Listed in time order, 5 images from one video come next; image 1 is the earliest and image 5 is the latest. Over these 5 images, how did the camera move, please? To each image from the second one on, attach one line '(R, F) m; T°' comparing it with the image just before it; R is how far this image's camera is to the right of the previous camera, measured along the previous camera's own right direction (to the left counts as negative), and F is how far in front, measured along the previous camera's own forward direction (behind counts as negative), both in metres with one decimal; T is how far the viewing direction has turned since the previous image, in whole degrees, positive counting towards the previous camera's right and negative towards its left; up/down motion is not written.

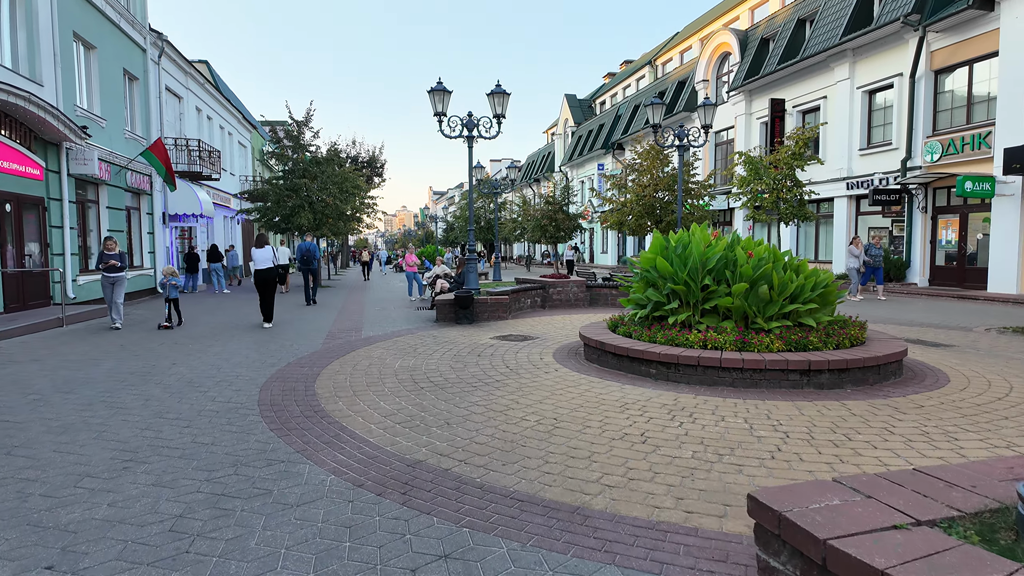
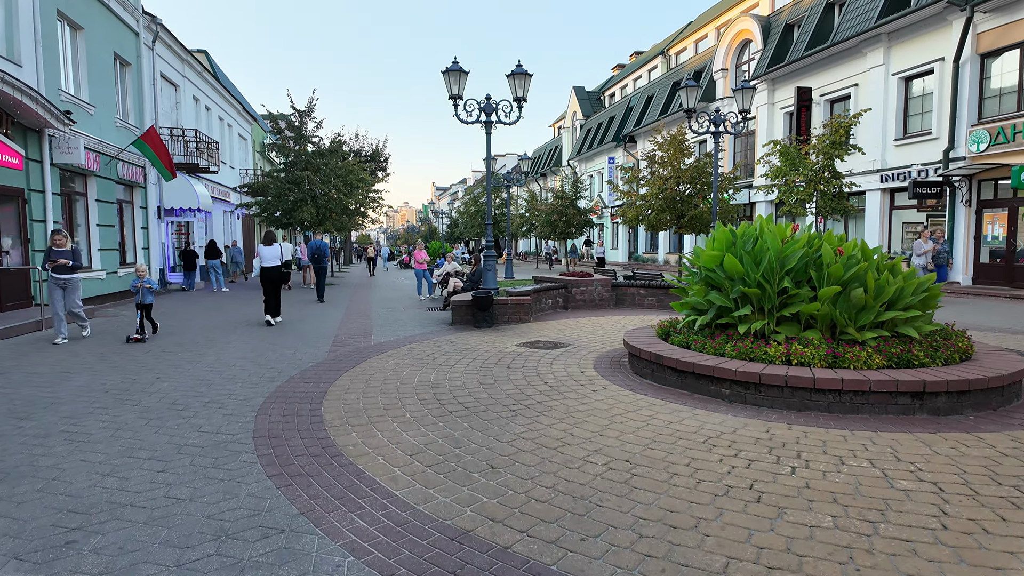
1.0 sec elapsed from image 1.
(-0.4, +1.1) m; 0°
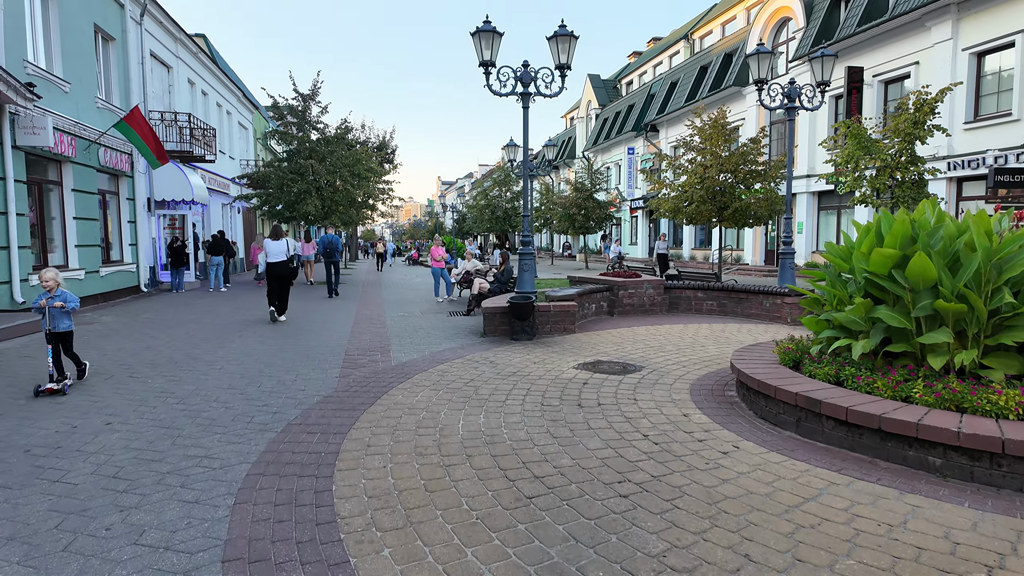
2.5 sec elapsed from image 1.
(-0.6, +1.8) m; 0°
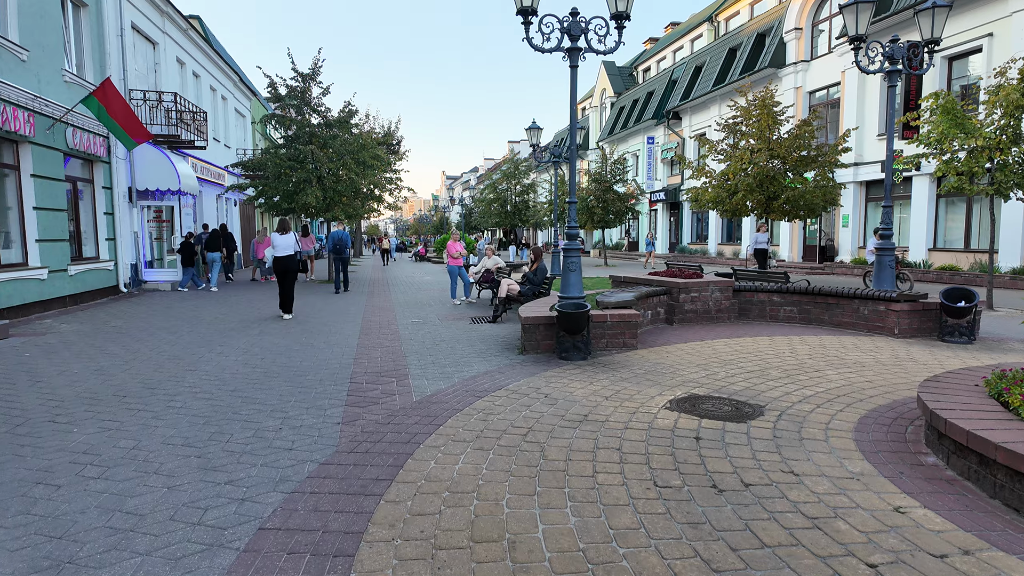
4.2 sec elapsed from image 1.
(-0.5, +1.9) m; 0°
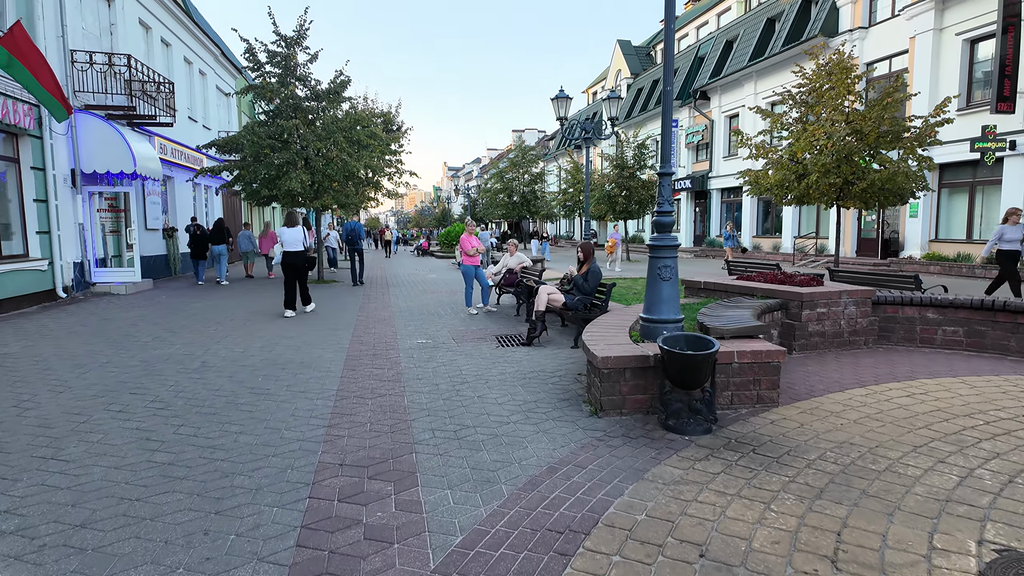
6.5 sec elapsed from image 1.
(-0.5, +2.8) m; 0°
